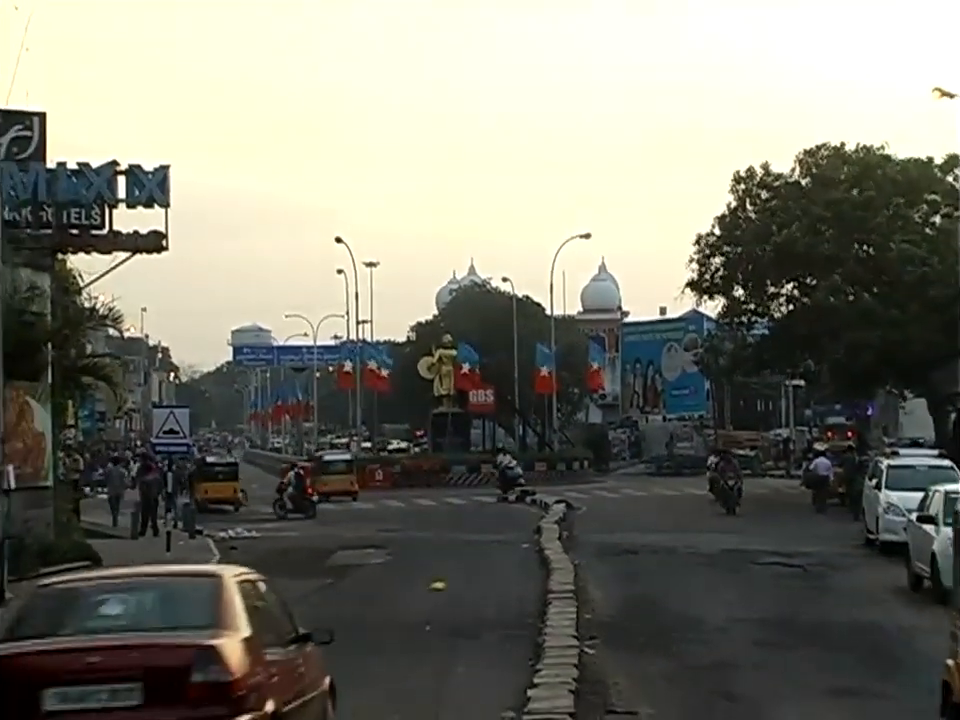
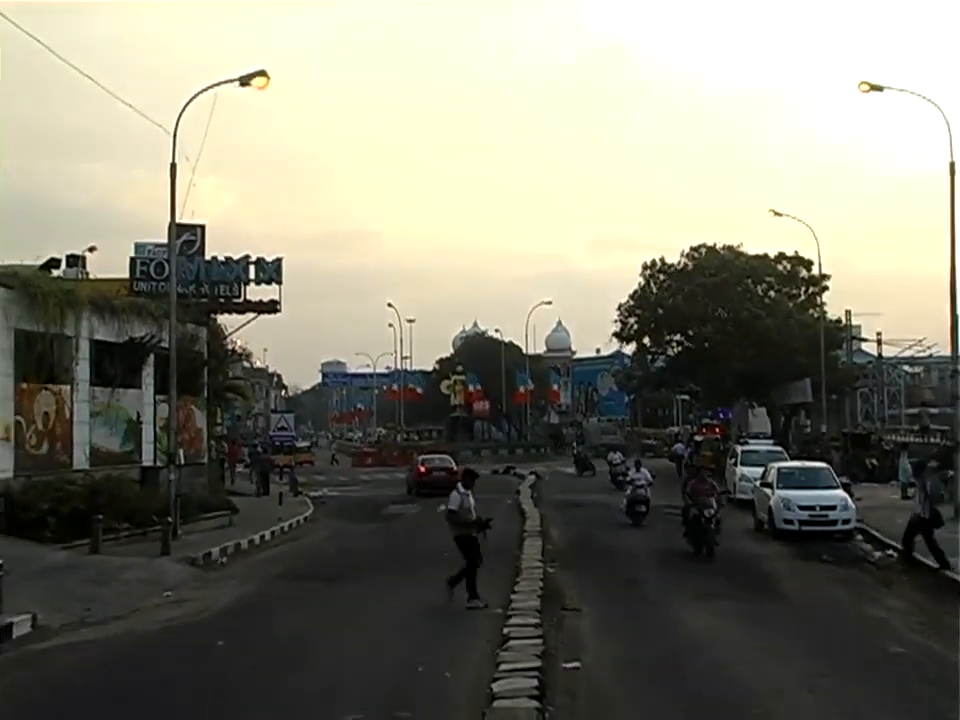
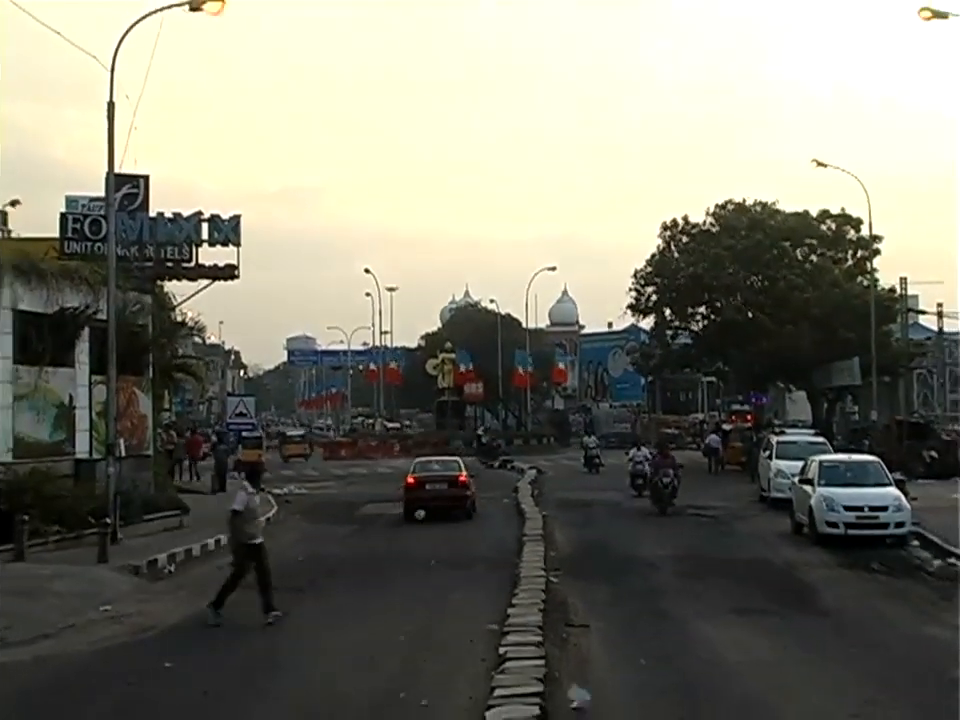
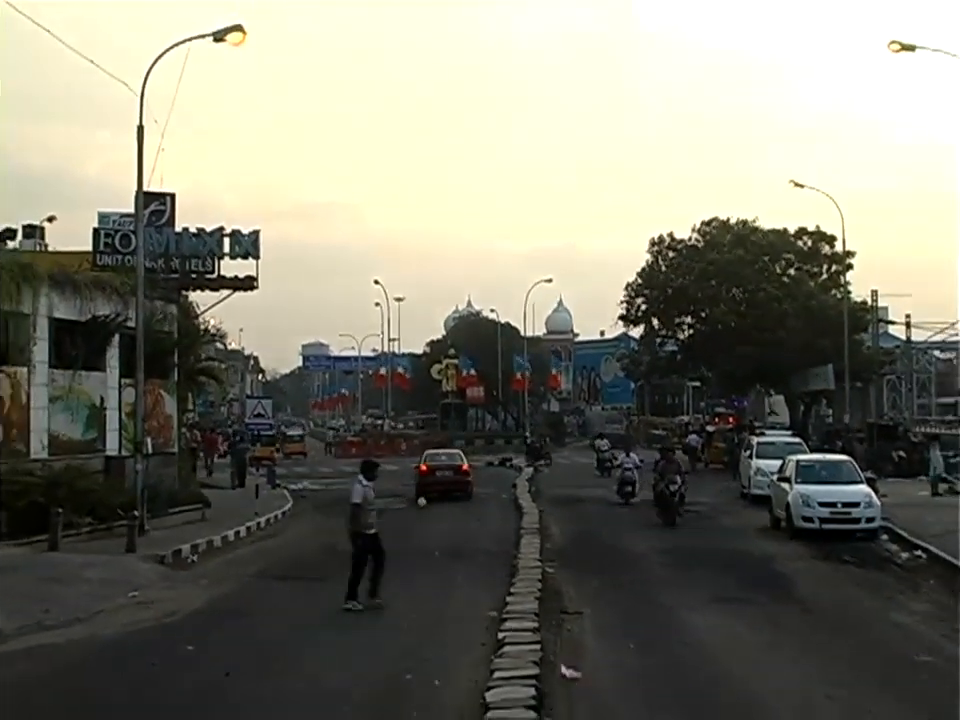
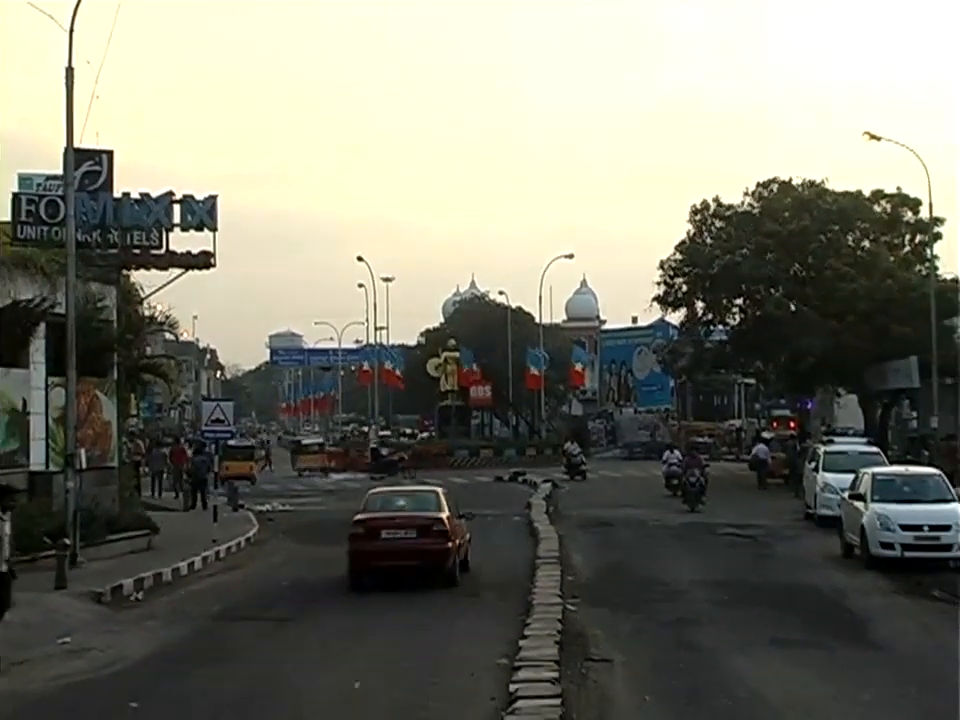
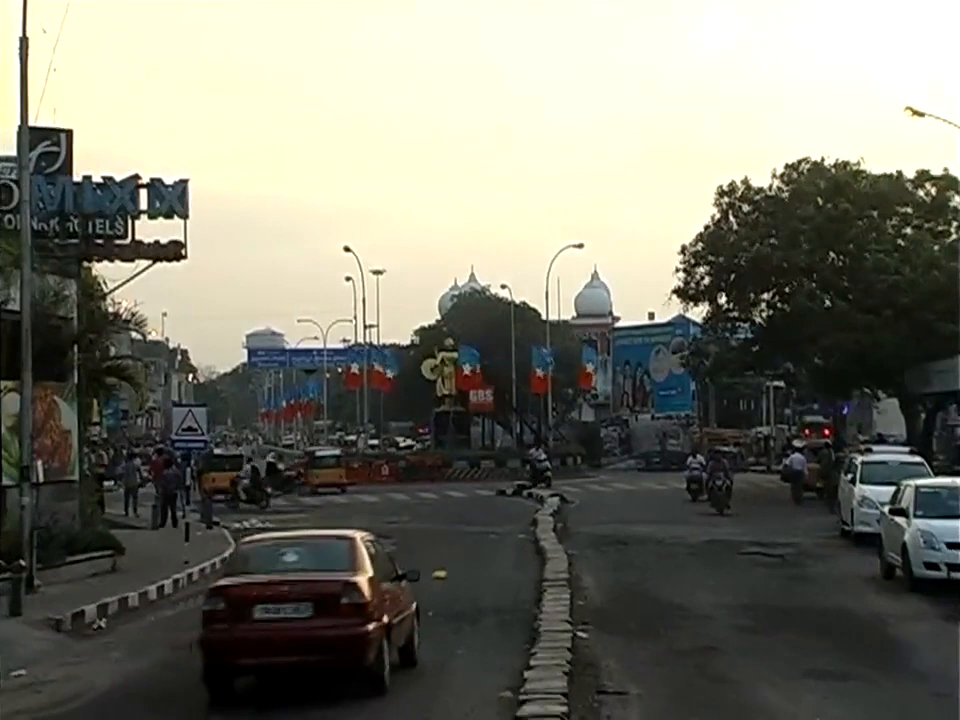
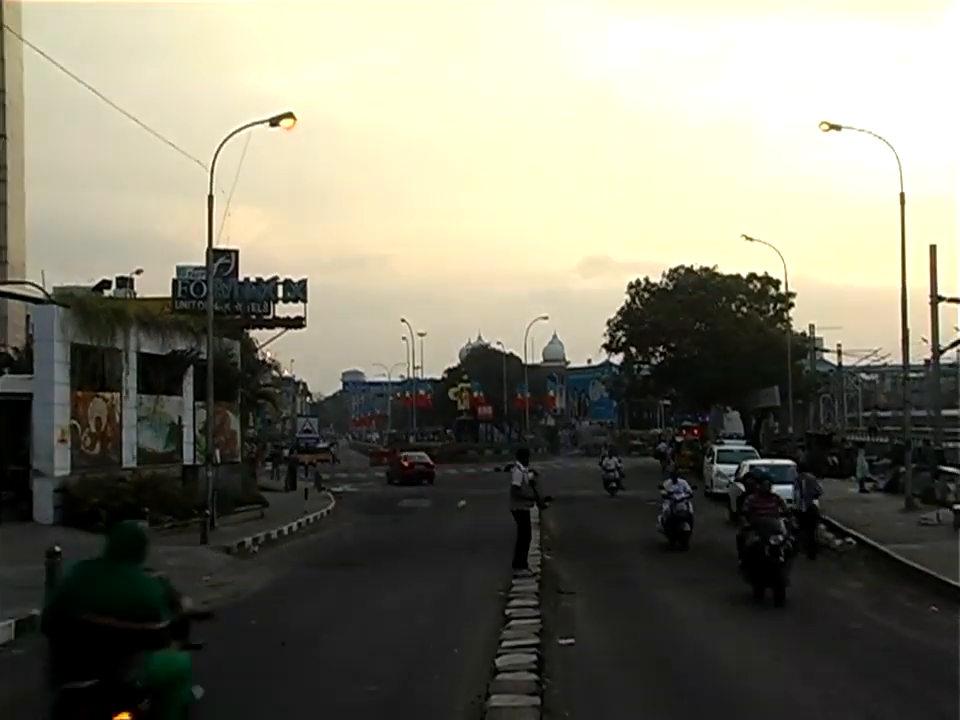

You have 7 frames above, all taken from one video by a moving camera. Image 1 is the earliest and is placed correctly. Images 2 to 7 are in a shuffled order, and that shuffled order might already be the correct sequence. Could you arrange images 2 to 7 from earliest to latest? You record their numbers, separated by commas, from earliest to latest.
6, 5, 3, 4, 2, 7
